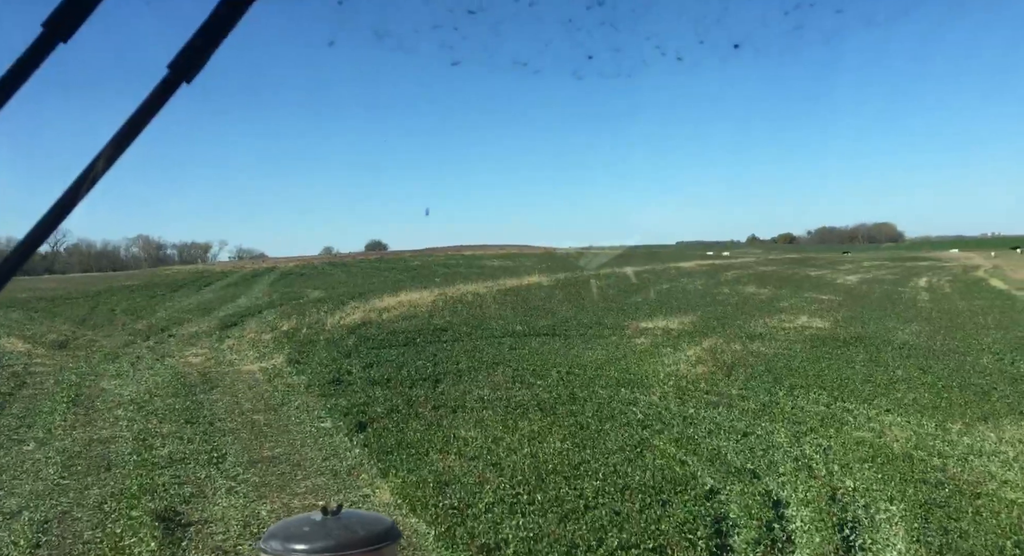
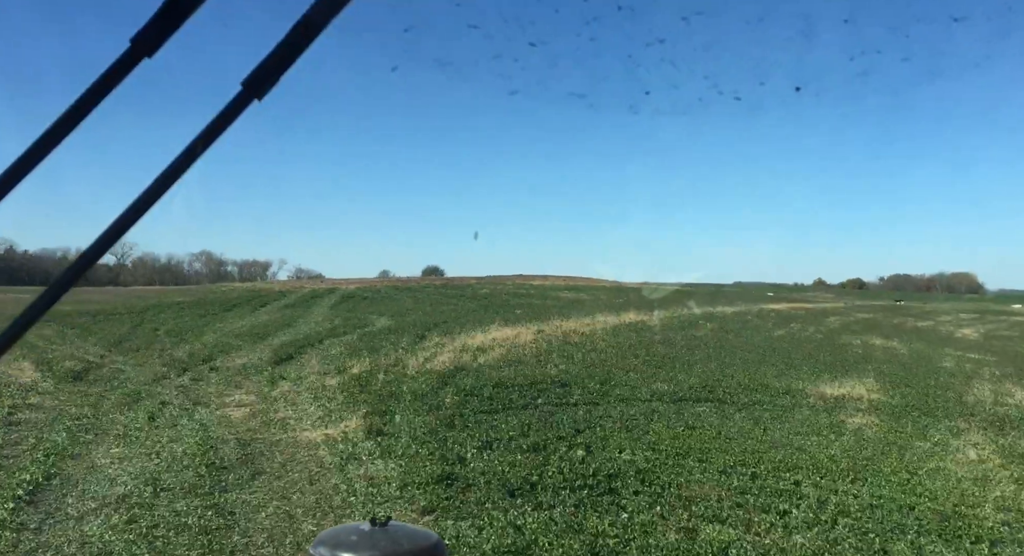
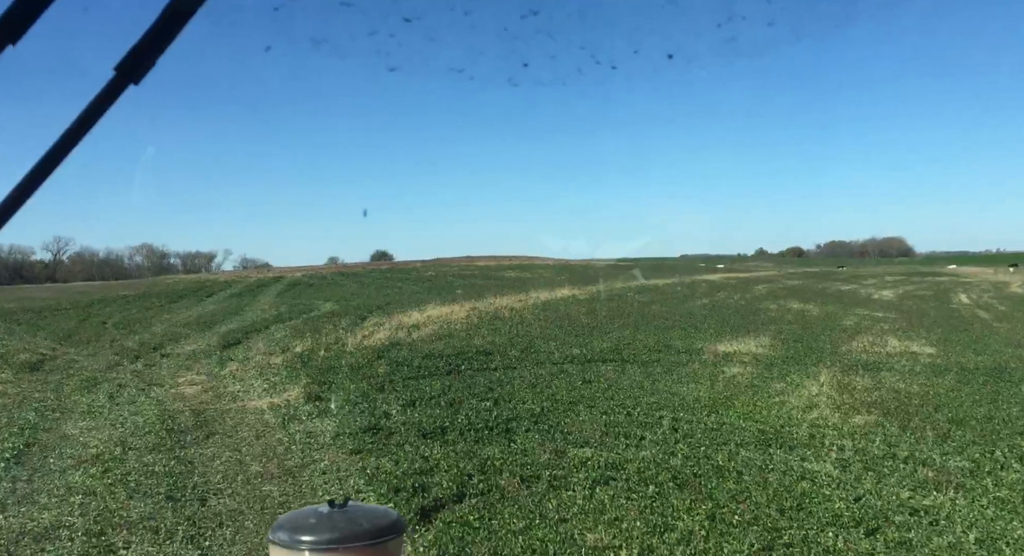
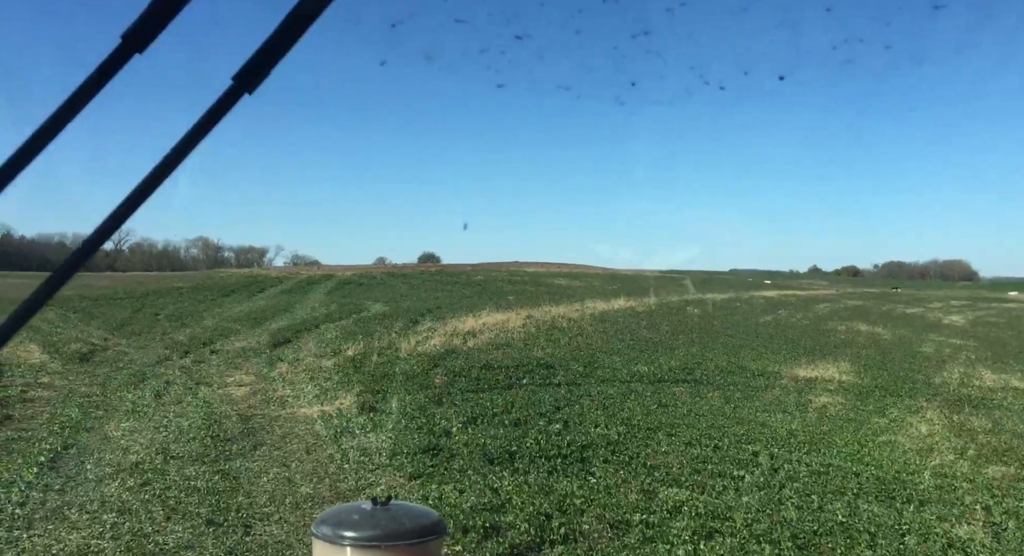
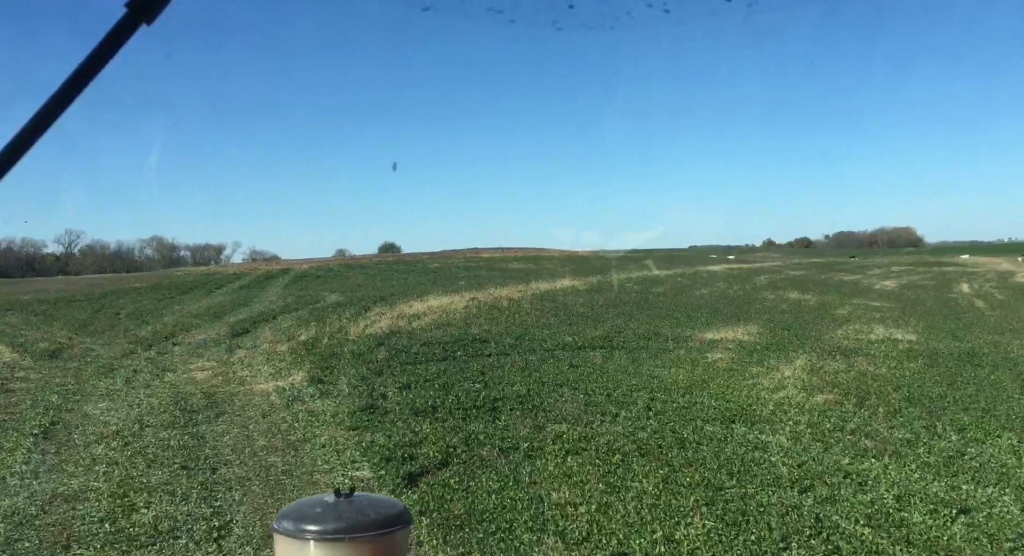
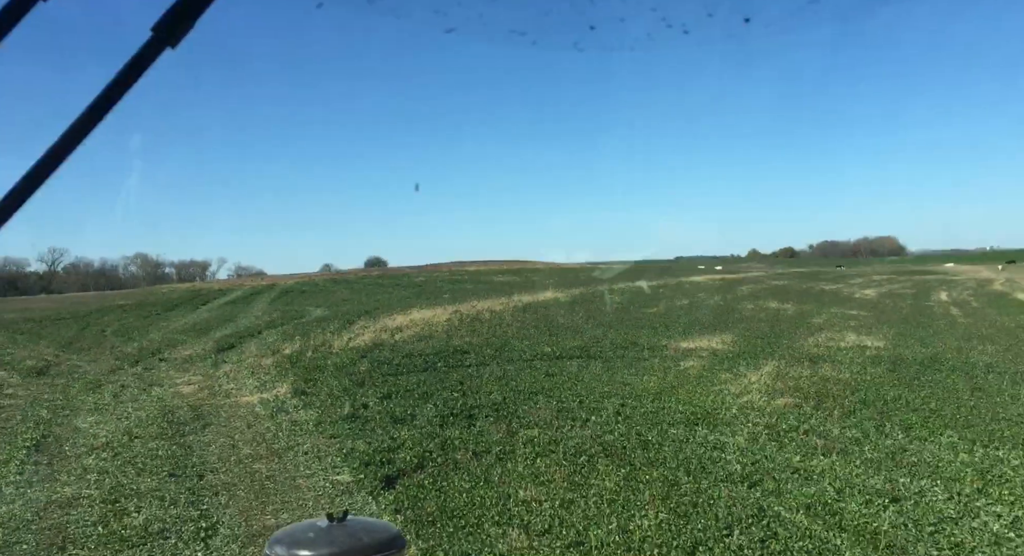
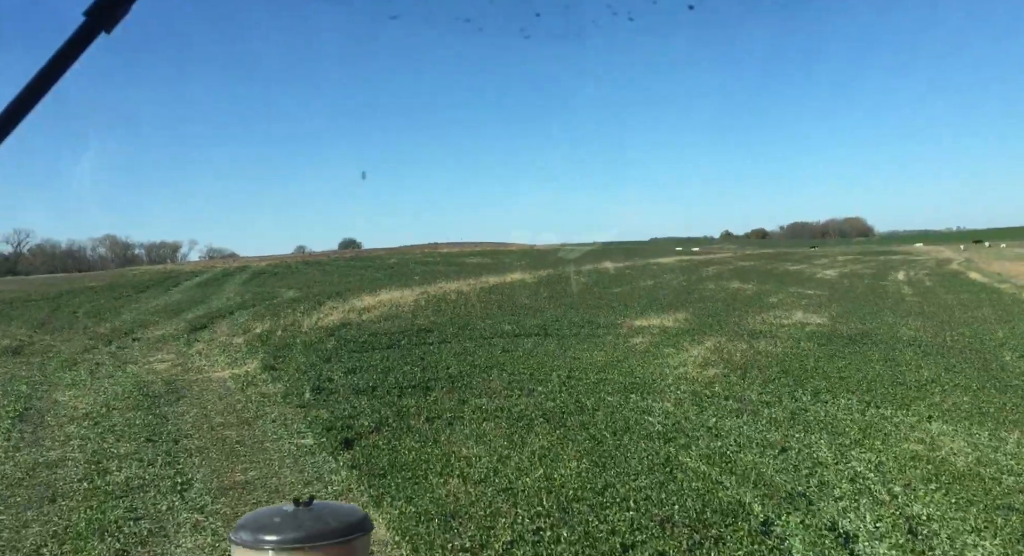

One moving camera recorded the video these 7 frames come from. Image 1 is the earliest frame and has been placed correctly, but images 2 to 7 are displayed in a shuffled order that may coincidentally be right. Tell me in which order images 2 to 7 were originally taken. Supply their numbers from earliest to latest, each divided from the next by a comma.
7, 6, 5, 3, 4, 2
